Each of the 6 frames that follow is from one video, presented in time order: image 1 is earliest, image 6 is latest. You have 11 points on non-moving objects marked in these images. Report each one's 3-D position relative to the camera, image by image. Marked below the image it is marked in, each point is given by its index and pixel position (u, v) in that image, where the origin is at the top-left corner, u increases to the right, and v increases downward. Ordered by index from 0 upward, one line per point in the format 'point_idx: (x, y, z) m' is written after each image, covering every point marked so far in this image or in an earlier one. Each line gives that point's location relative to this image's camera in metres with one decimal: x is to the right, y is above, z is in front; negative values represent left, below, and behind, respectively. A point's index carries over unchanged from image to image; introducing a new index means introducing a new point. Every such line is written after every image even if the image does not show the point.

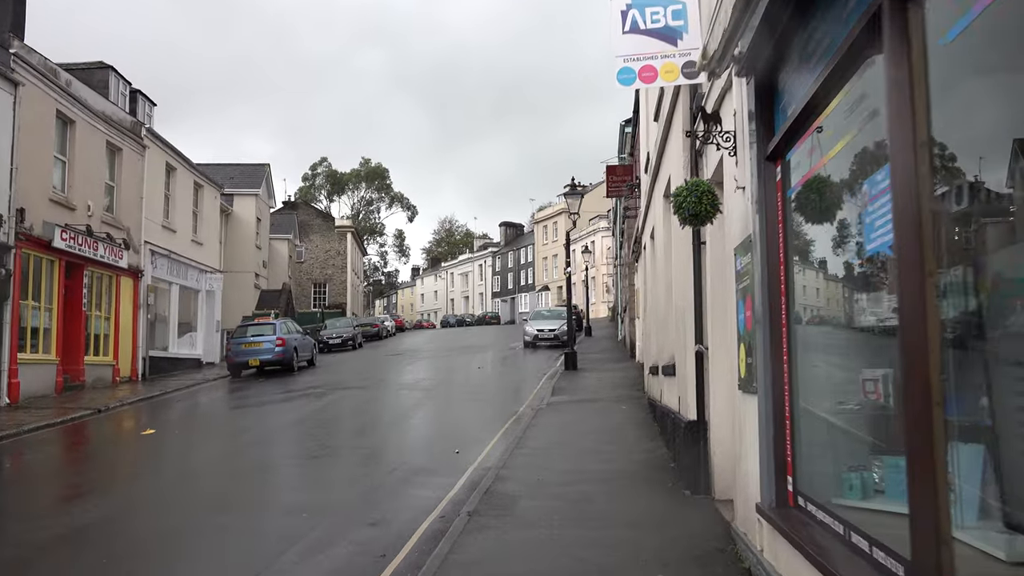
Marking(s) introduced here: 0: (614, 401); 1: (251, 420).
0: (+1.4, -1.6, +12.0) m
1: (-4.9, -2.4, +16.3) m
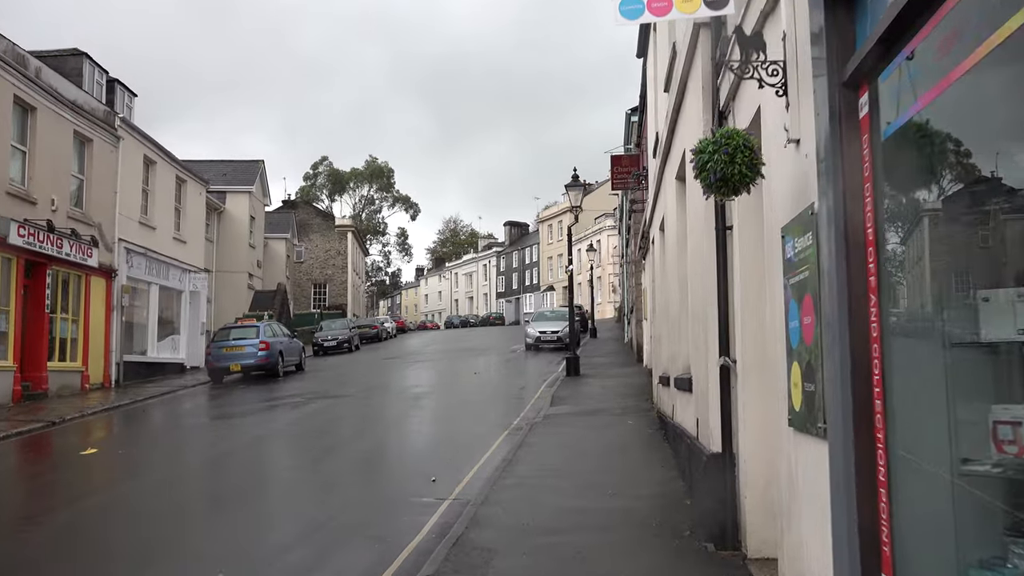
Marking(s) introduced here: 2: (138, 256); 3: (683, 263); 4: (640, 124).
0: (+1.3, -1.6, +10.7) m
1: (-4.9, -2.4, +15.1) m
2: (-8.4, +0.7, +19.7) m
3: (+1.5, +0.2, +7.4) m
4: (+2.7, +3.4, +18.4) m
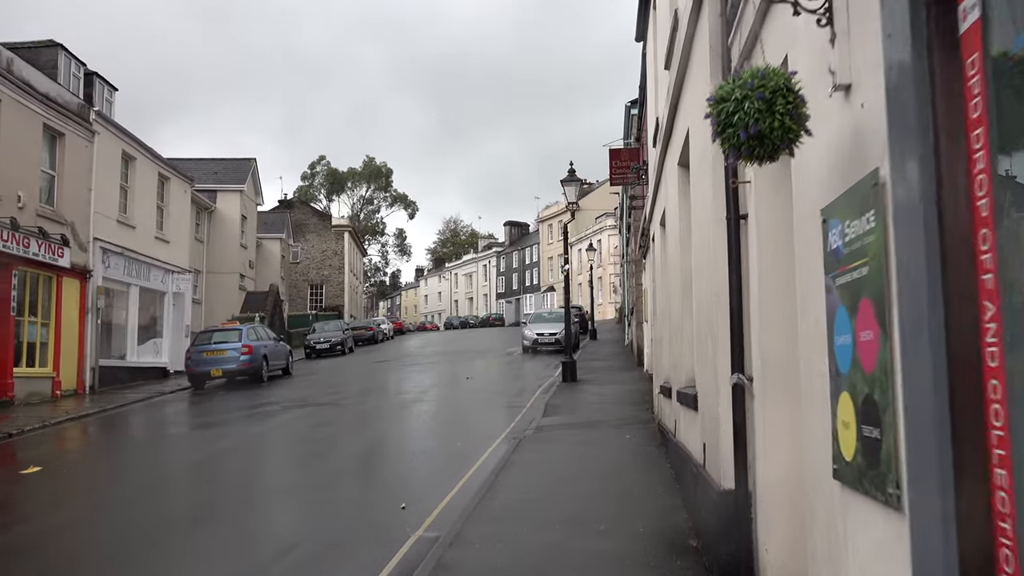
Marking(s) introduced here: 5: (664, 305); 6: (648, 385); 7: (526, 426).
0: (+1.2, -1.6, +9.9) m
1: (-5.0, -2.4, +14.3) m
2: (-8.5, +0.7, +18.8) m
3: (+1.3, +0.2, +6.6) m
4: (+2.5, +3.4, +17.5) m
5: (+1.5, -0.2, +8.9) m
6: (+2.1, -1.5, +13.7) m
7: (+0.2, -1.7, +11.0) m
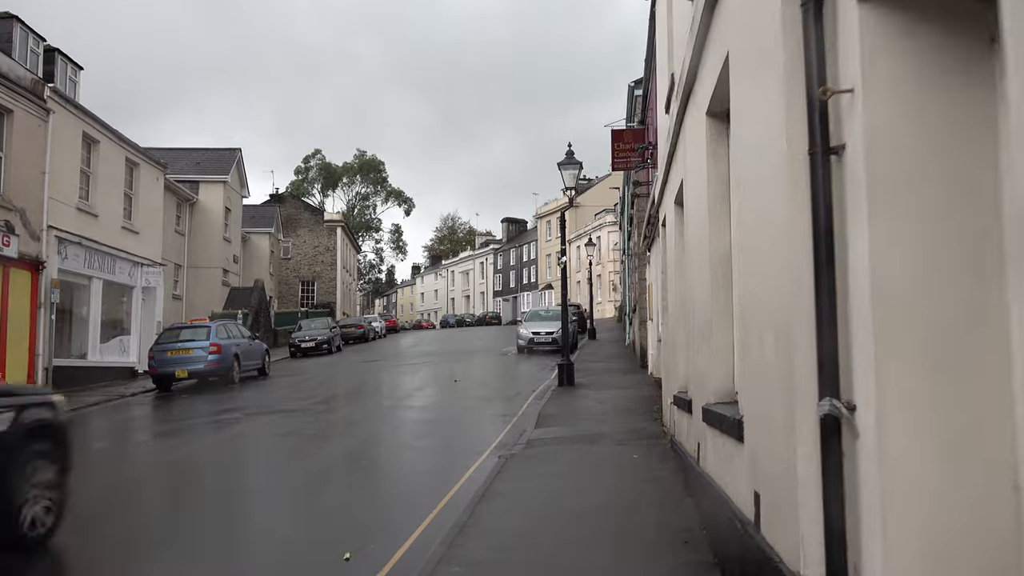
0: (+1.0, -1.5, +8.4) m
1: (-5.2, -2.3, +12.8) m
2: (-8.7, +0.8, +17.3) m
3: (+1.2, +0.3, +5.1) m
4: (+2.4, +3.5, +16.1) m
5: (+1.4, -0.1, +7.4) m
6: (+2.0, -1.4, +12.2) m
7: (0.0, -1.6, +9.5) m
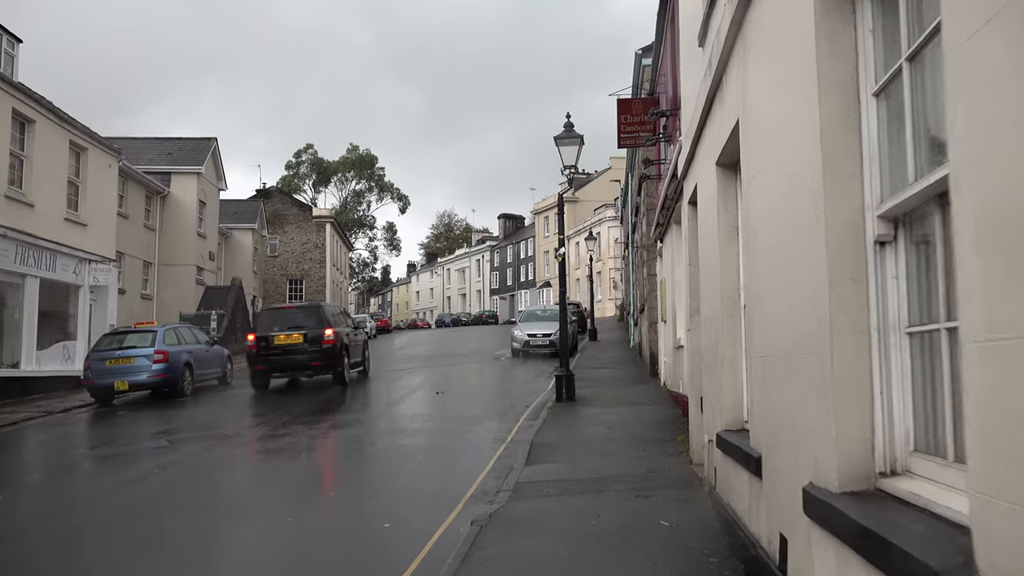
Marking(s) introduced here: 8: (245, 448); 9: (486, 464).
0: (+0.9, -1.4, +6.2) m
1: (-5.3, -2.3, +10.6) m
2: (-8.8, +0.8, +15.2) m
3: (+1.1, +0.3, +2.9) m
4: (+2.3, +3.5, +13.9) m
5: (+1.3, -0.1, +5.3) m
6: (+1.8, -1.4, +10.0) m
7: (-0.1, -1.6, +7.3) m
8: (-3.3, -2.1, +10.8) m
9: (-0.2, -1.6, +8.2) m
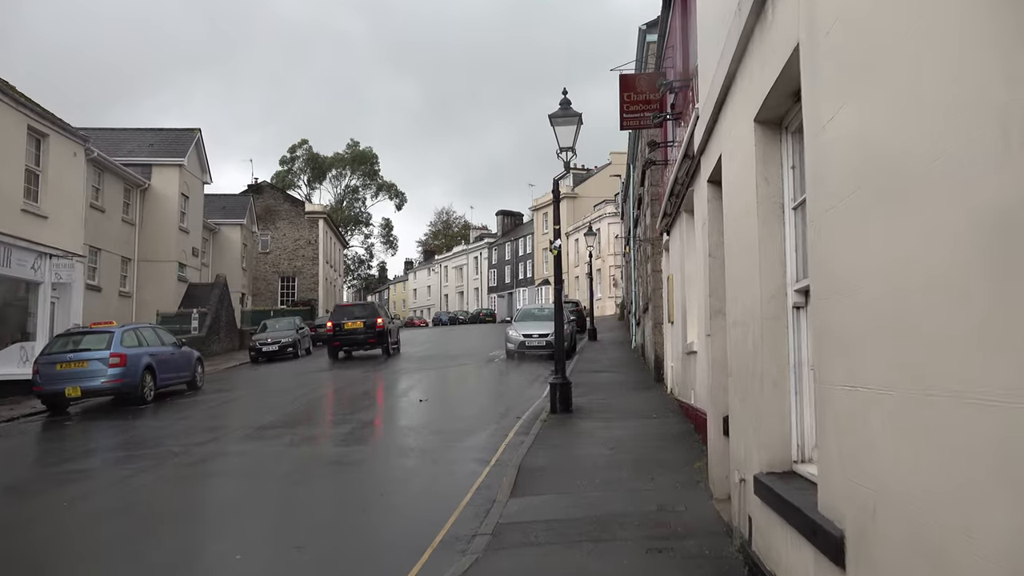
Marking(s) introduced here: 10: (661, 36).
0: (+0.8, -1.4, +5.0) m
1: (-5.4, -2.2, +9.3) m
2: (-9.0, +0.9, +13.9) m
3: (+0.9, +0.3, +1.6) m
4: (+2.1, +3.6, +12.6) m
5: (+1.2, -0.1, +4.0) m
6: (+1.7, -1.4, +8.7) m
7: (-0.2, -1.6, +6.0) m
8: (-3.4, -2.1, +9.5) m
9: (-0.4, -1.6, +6.9) m
10: (+2.1, +3.6, +12.4) m
